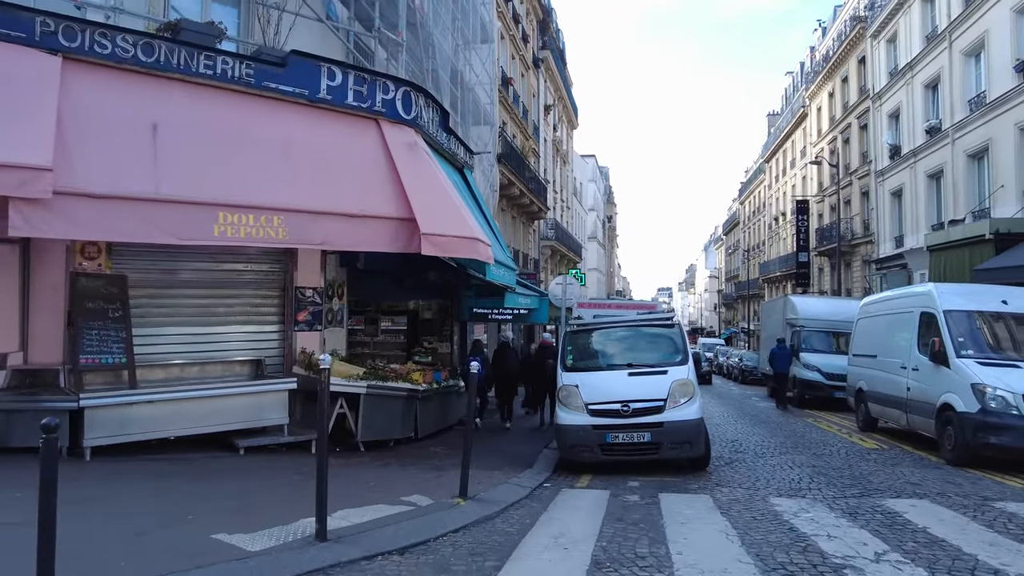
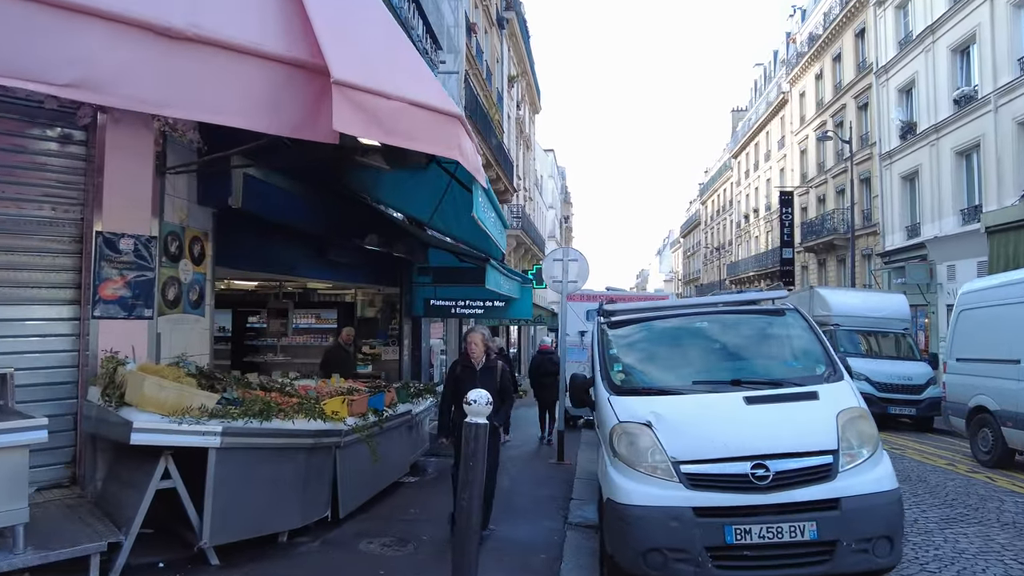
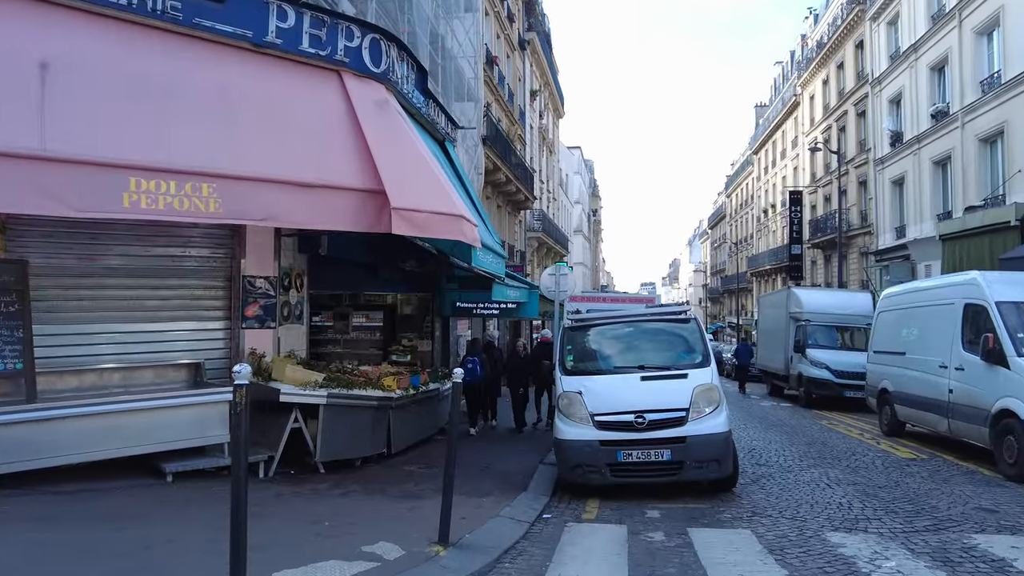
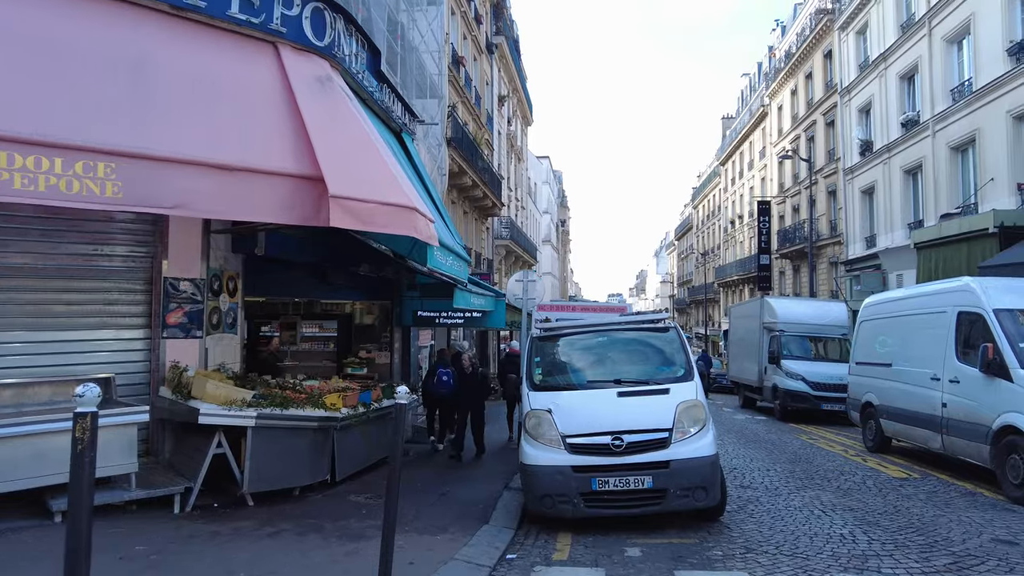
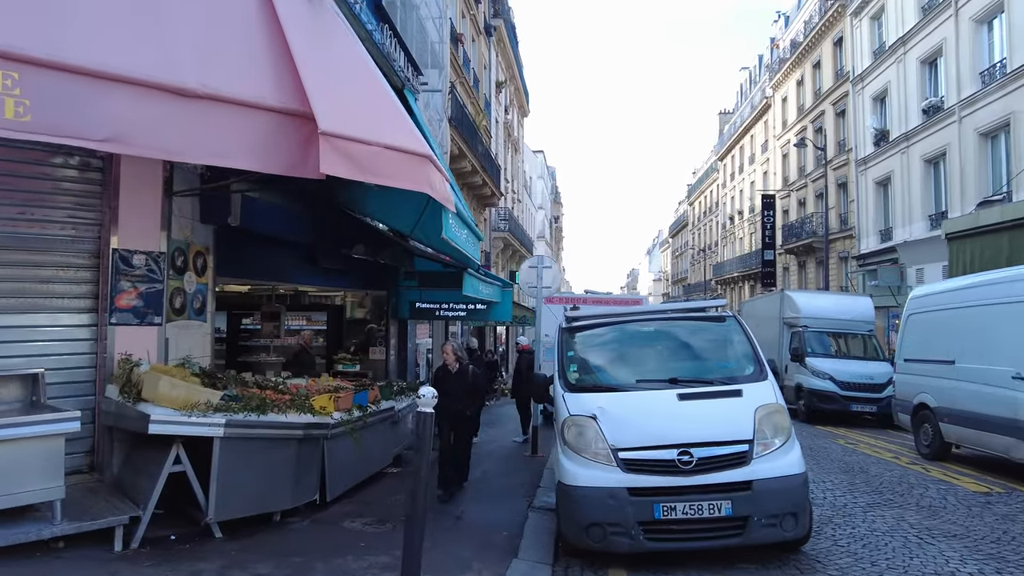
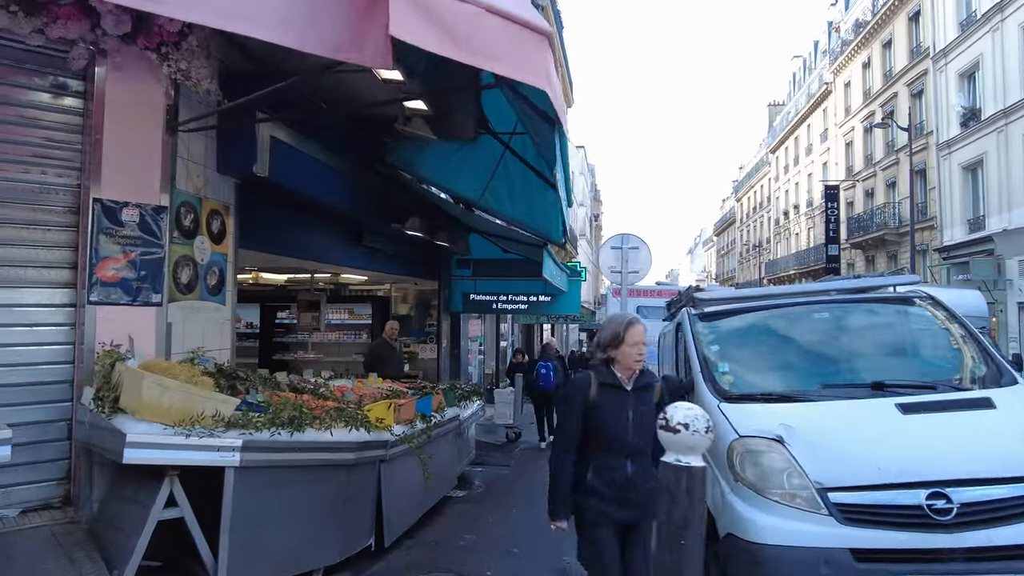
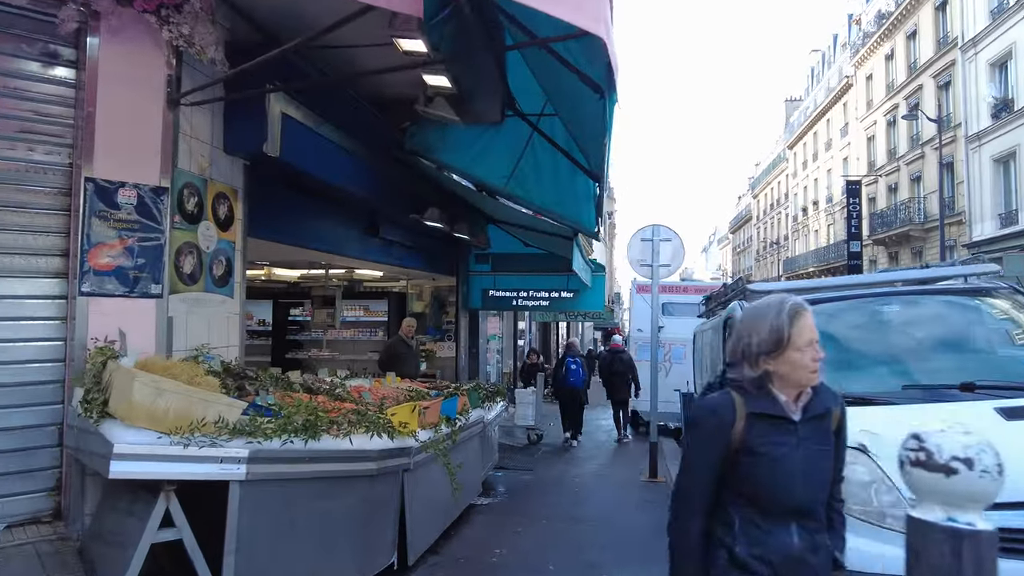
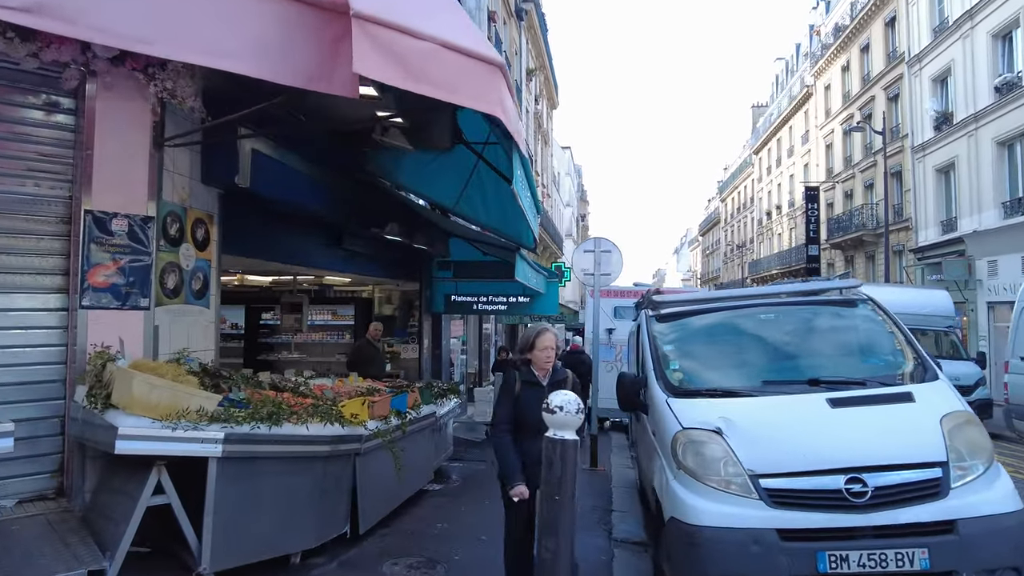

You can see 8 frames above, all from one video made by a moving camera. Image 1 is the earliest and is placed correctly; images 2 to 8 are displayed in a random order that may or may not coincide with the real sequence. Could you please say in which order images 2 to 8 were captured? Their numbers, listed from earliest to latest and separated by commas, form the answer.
3, 4, 5, 2, 8, 6, 7
